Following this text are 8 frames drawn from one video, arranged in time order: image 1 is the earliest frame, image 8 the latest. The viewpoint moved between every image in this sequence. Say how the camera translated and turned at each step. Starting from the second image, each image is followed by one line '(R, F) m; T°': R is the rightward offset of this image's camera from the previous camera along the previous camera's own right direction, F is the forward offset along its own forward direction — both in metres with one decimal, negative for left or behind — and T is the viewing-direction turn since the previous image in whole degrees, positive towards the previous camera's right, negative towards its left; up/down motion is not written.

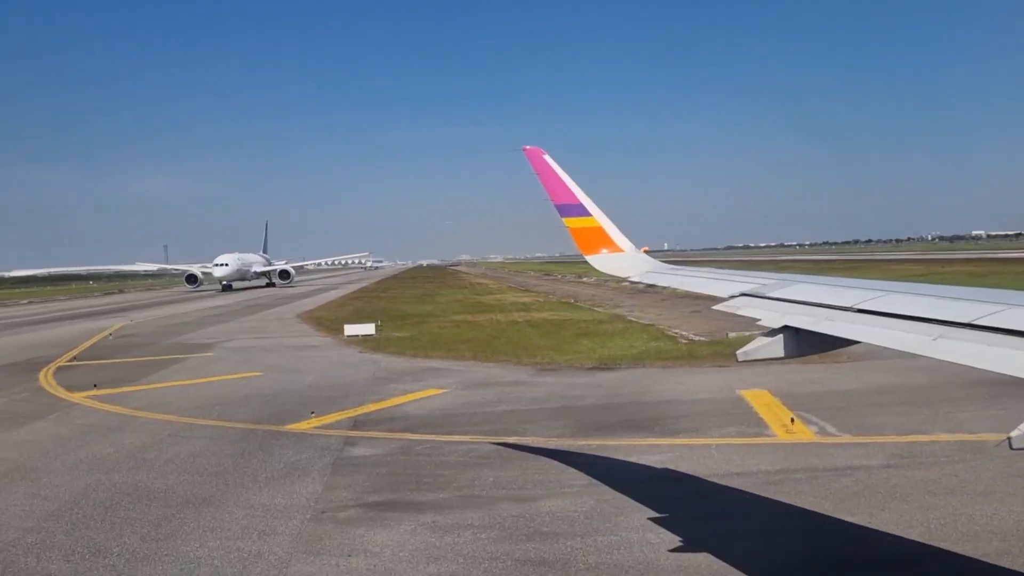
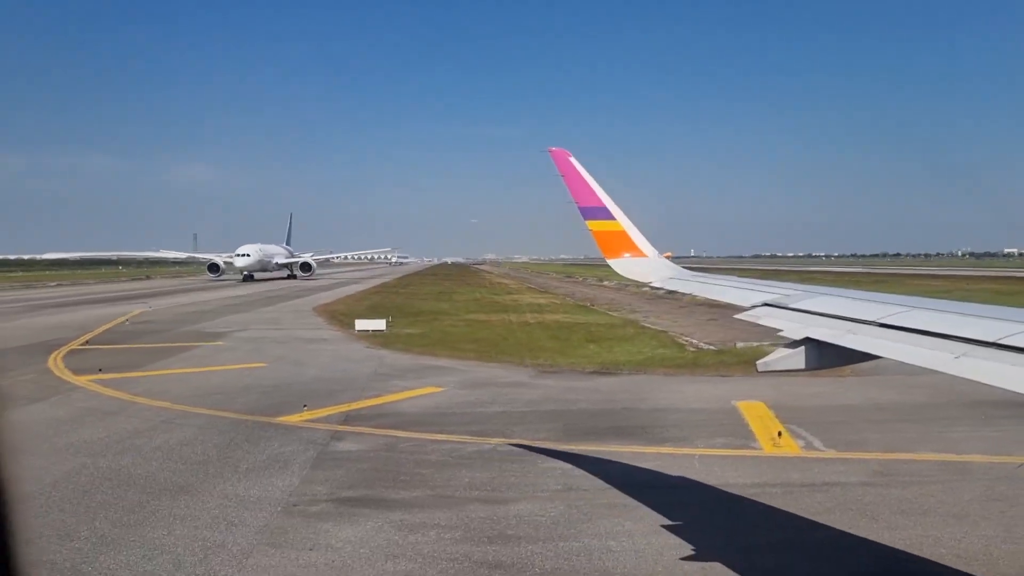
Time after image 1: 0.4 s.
(+0.4, 0.0) m; -2°
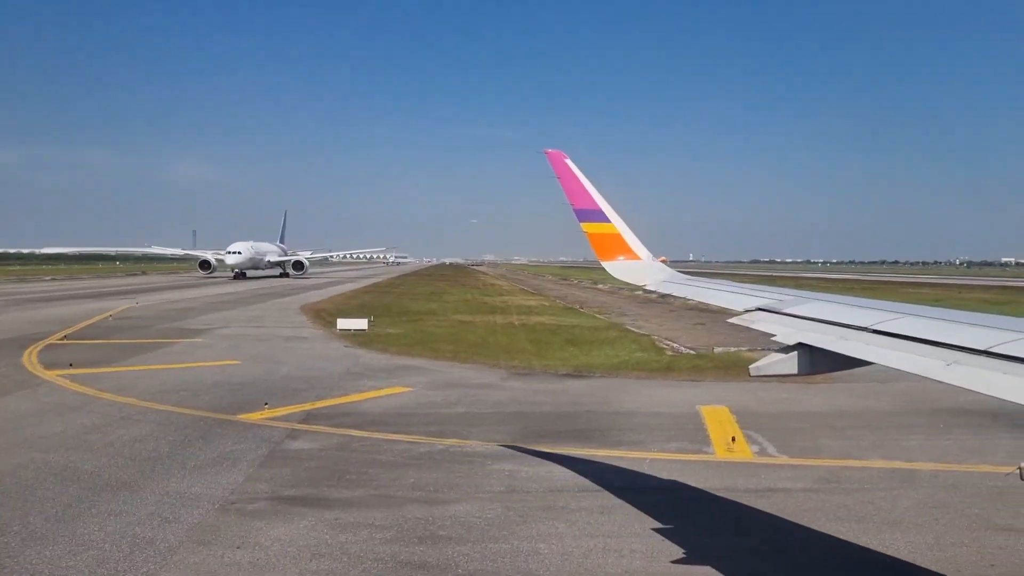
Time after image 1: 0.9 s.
(+0.5, 0.0) m; 0°
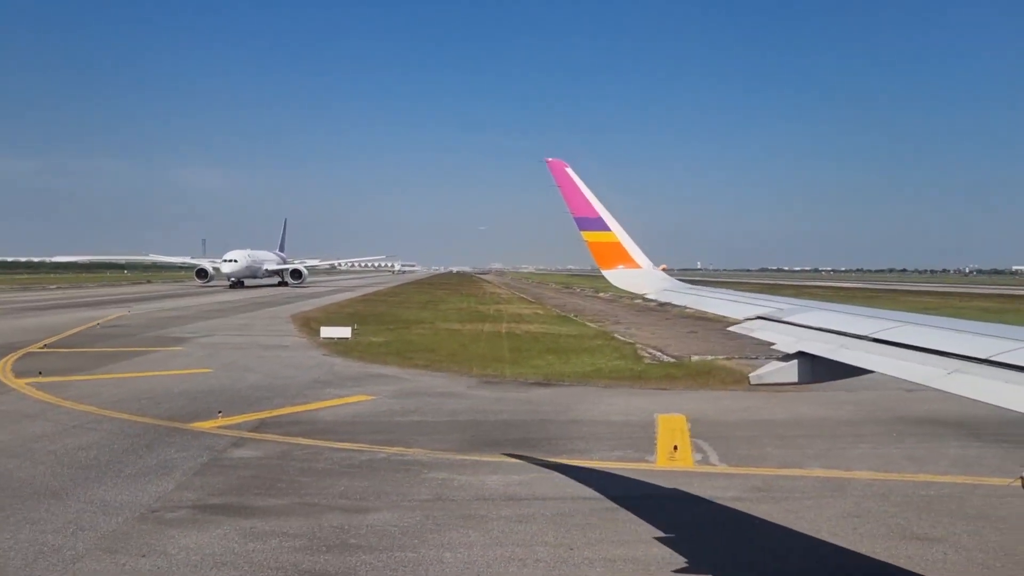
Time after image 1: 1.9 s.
(+0.8, 0.0) m; 0°
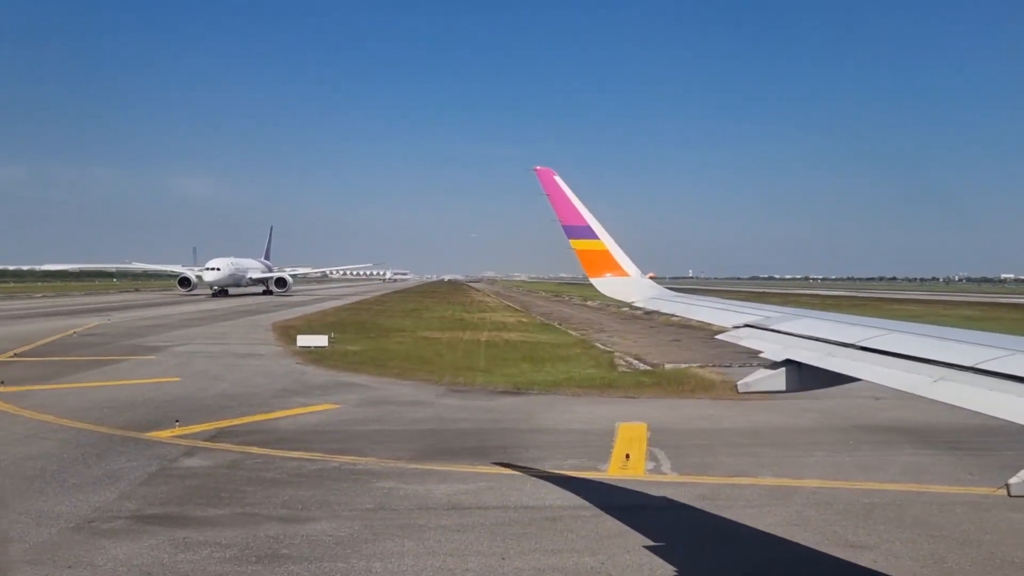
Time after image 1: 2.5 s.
(+0.5, 0.0) m; +1°
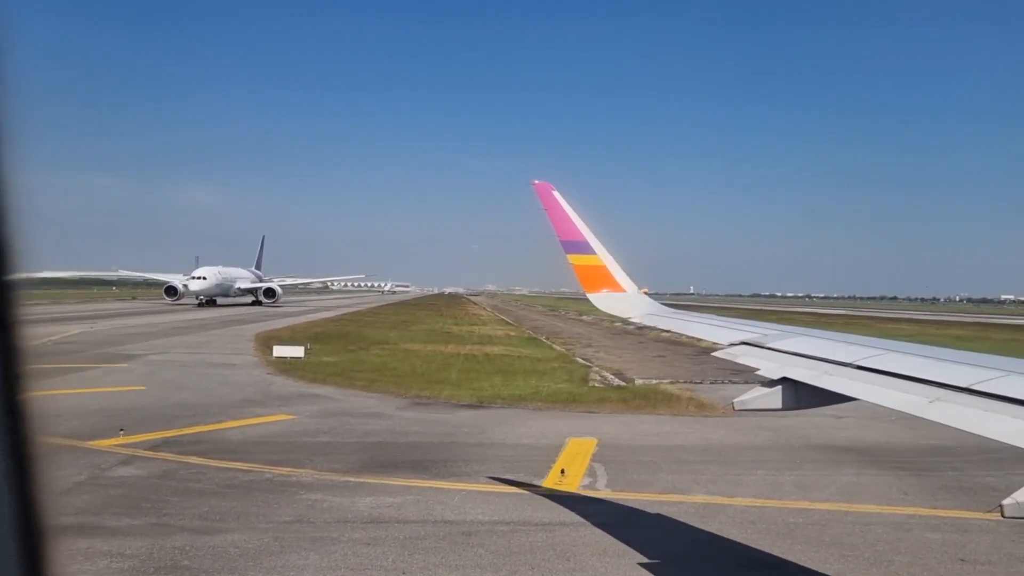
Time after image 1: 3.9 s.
(+0.8, 0.0) m; 0°
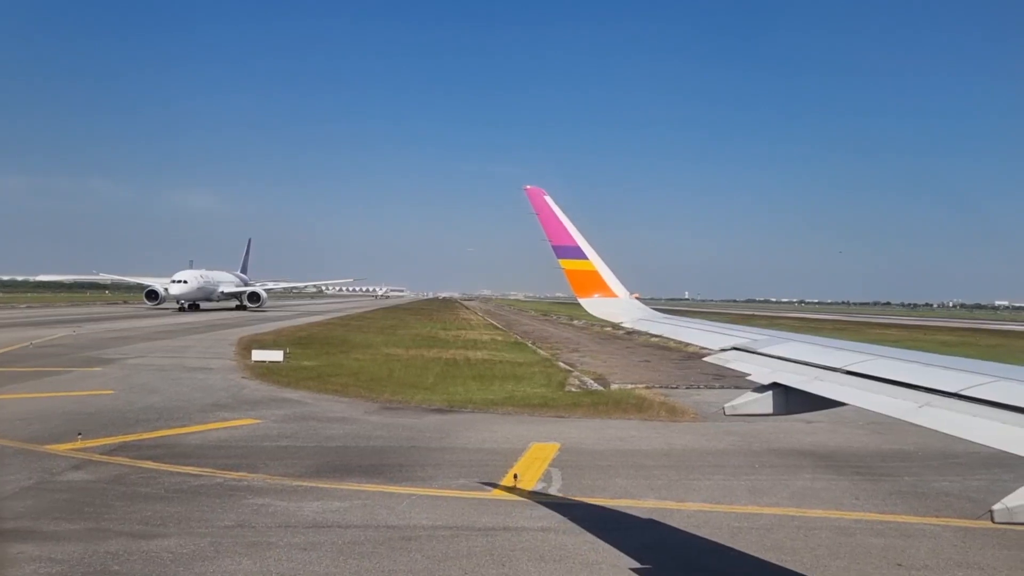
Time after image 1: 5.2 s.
(+0.5, 0.0) m; 0°
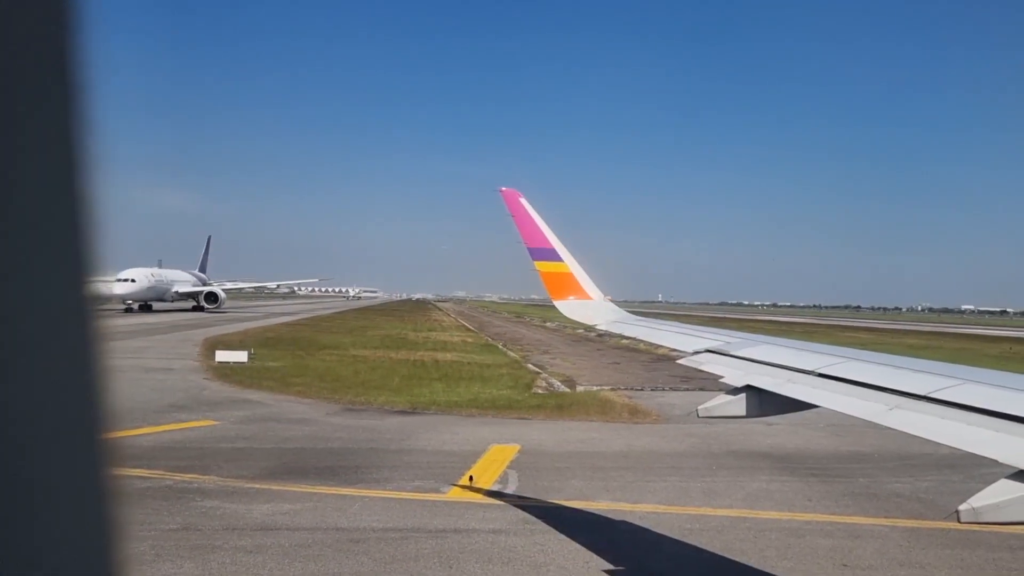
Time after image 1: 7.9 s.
(+0.2, 0.0) m; +2°
